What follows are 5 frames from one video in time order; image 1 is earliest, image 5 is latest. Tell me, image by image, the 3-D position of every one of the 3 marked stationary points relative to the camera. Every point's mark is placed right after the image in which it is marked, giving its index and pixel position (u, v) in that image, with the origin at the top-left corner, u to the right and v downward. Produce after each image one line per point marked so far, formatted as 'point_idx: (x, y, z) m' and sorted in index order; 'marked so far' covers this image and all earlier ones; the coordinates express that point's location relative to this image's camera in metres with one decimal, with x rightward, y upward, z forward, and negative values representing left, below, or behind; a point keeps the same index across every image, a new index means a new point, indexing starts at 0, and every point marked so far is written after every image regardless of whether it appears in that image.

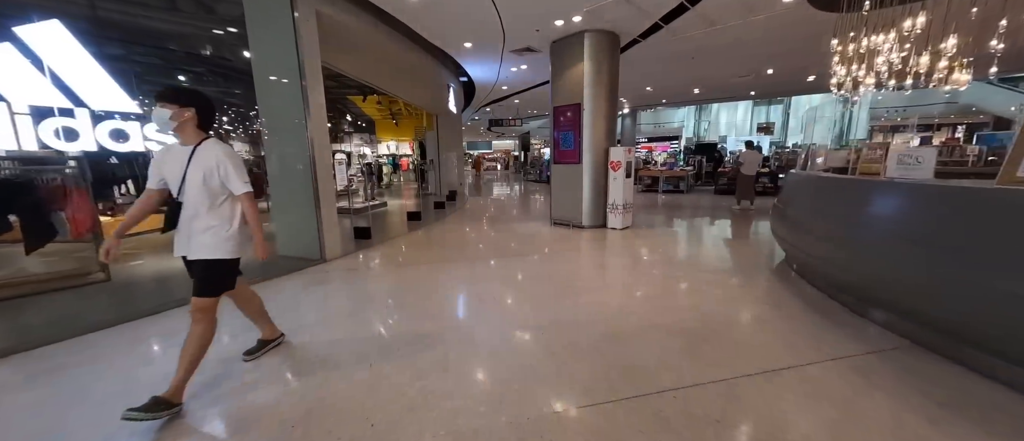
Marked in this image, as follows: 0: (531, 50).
0: (+0.3, +2.8, +5.9) m
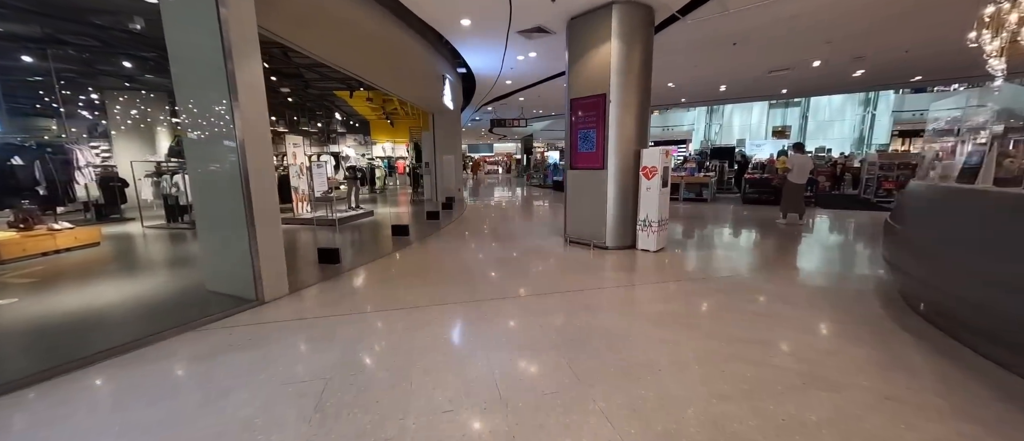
0: (+0.4, +2.5, +4.9) m
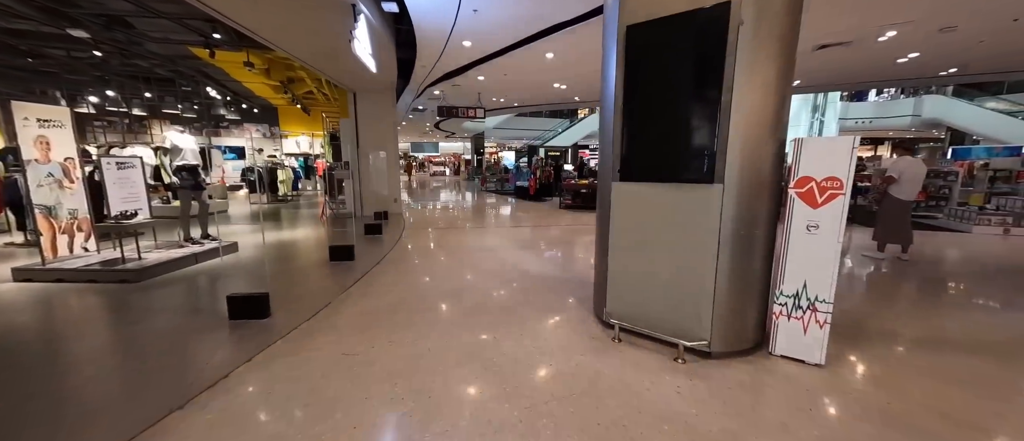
0: (+0.2, +2.1, +2.4) m
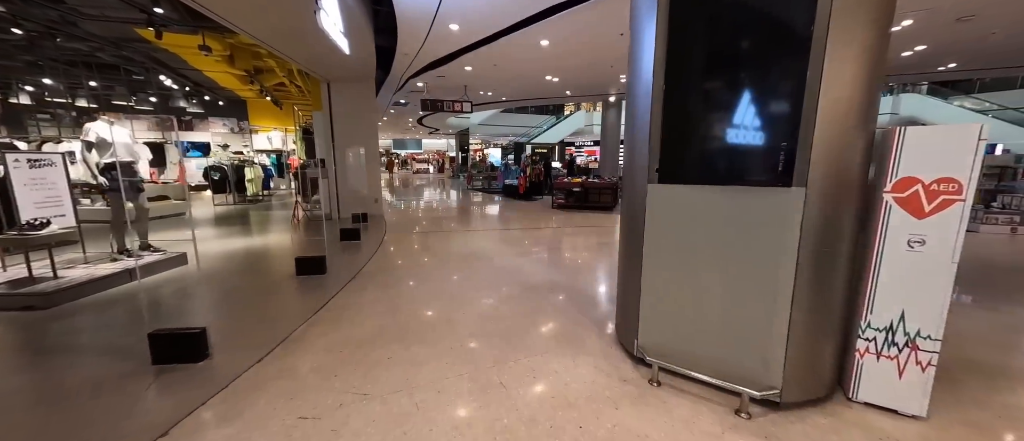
0: (+0.3, +2.1, +1.9) m
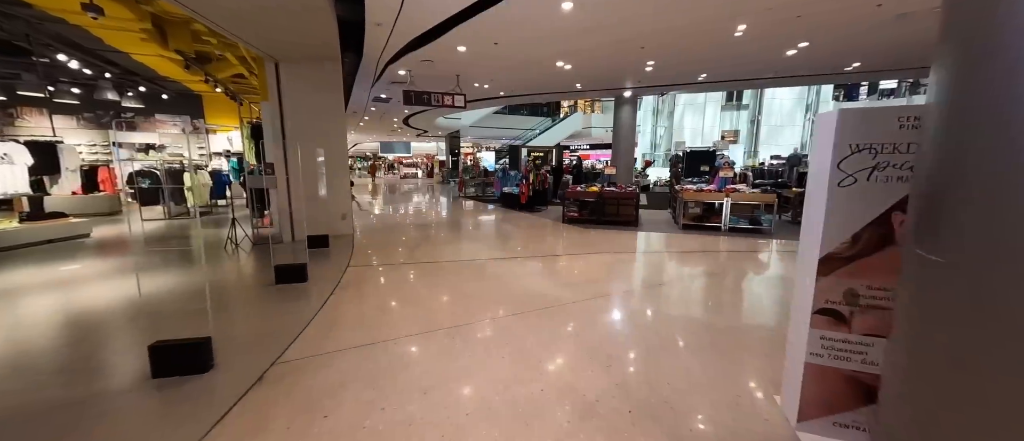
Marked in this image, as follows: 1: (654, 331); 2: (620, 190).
0: (+0.5, +1.8, +0.5) m
1: (+1.3, -1.0, +3.3) m
2: (+2.1, +0.6, +7.1) m
